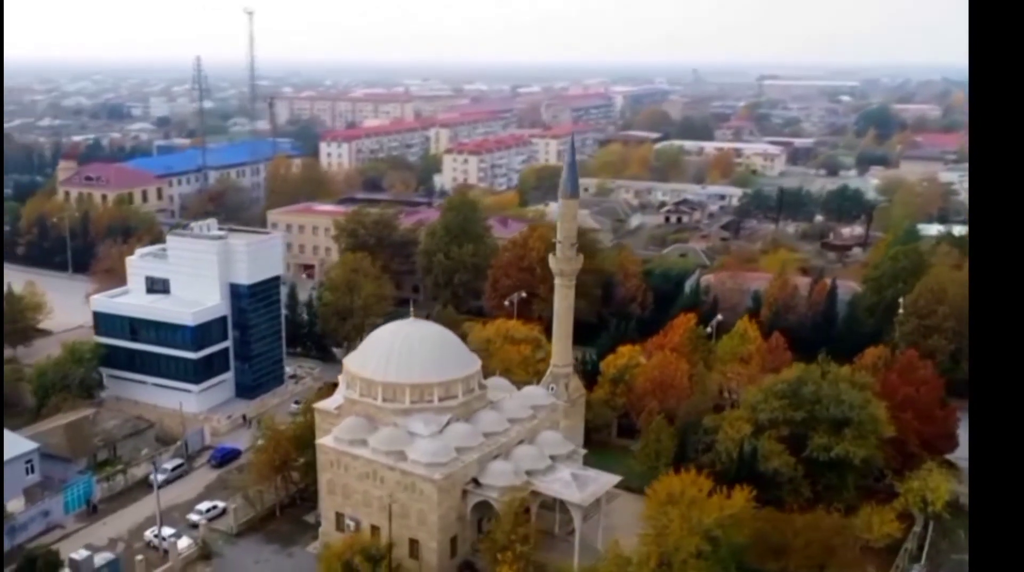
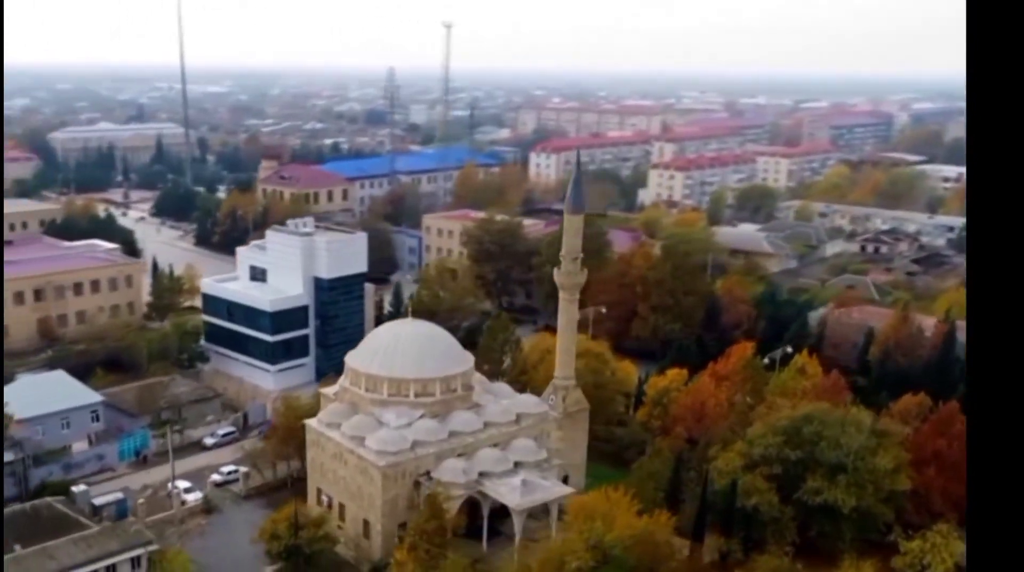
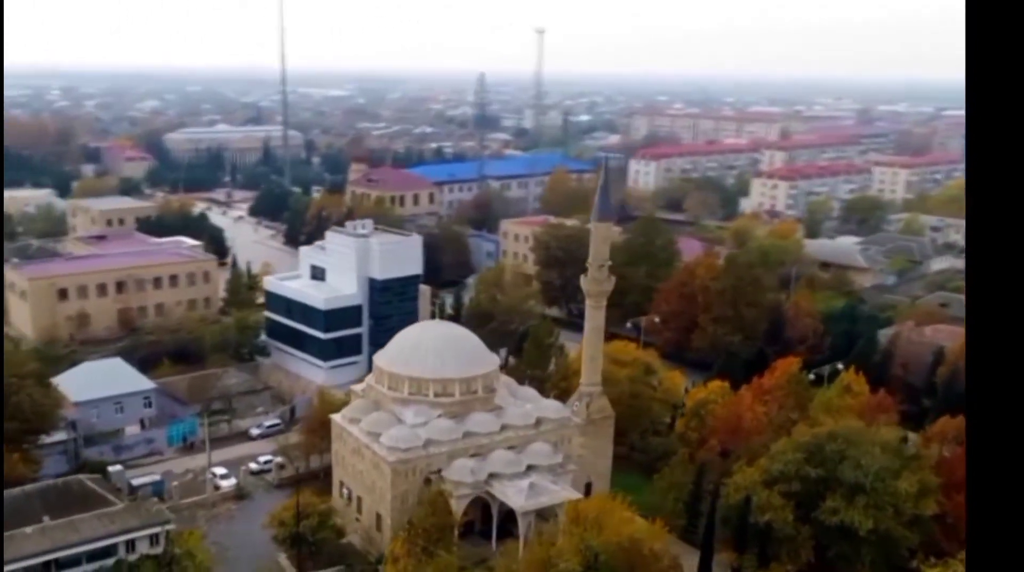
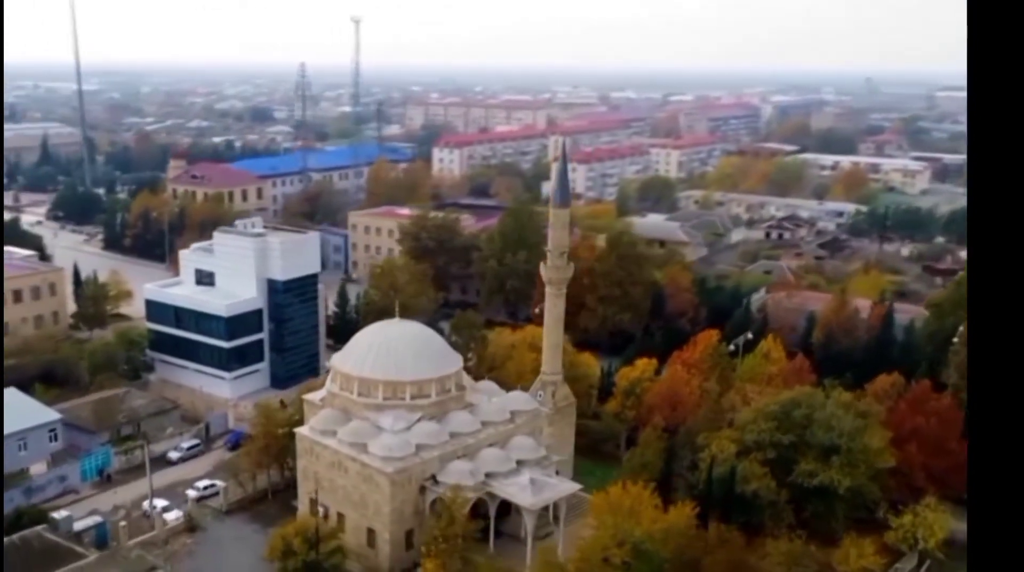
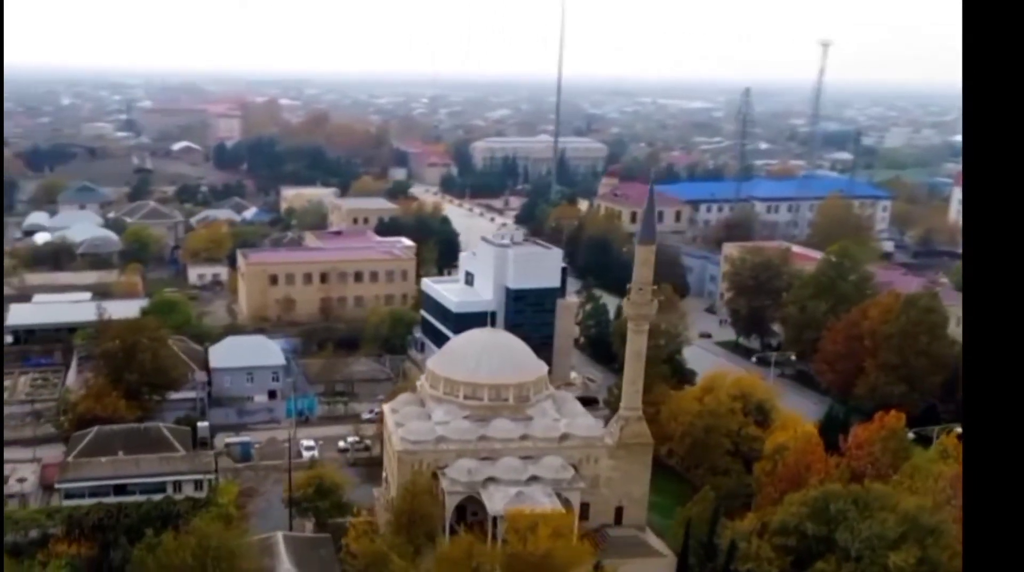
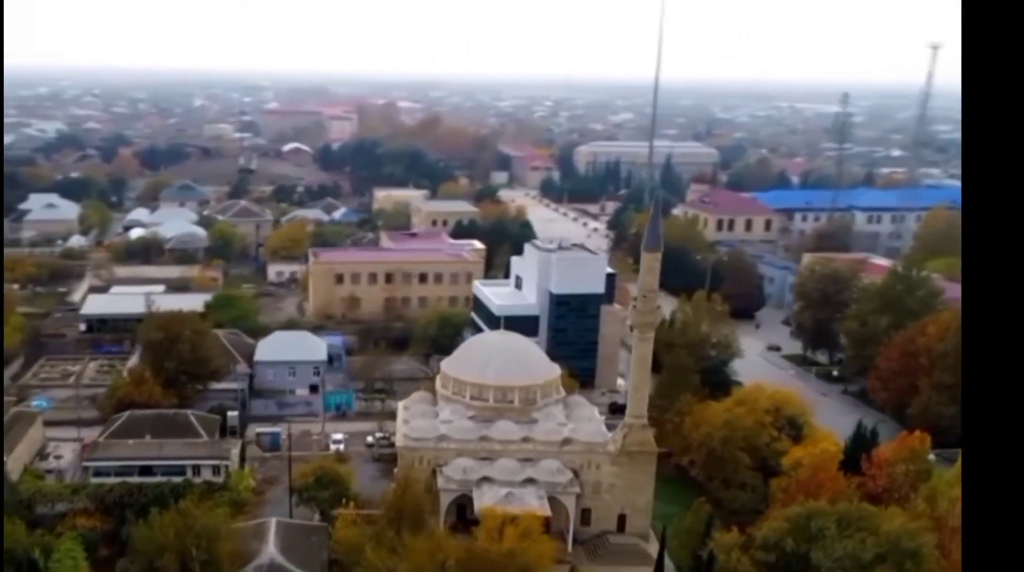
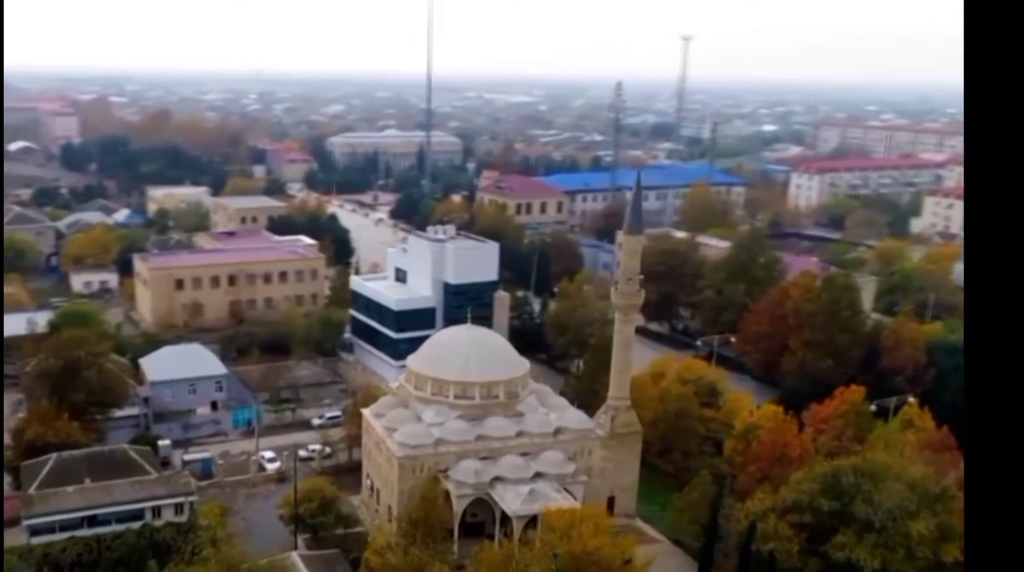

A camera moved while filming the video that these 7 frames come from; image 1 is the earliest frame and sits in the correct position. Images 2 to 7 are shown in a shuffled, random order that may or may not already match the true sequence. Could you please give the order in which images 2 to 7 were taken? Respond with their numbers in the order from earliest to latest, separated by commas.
4, 2, 3, 7, 5, 6
